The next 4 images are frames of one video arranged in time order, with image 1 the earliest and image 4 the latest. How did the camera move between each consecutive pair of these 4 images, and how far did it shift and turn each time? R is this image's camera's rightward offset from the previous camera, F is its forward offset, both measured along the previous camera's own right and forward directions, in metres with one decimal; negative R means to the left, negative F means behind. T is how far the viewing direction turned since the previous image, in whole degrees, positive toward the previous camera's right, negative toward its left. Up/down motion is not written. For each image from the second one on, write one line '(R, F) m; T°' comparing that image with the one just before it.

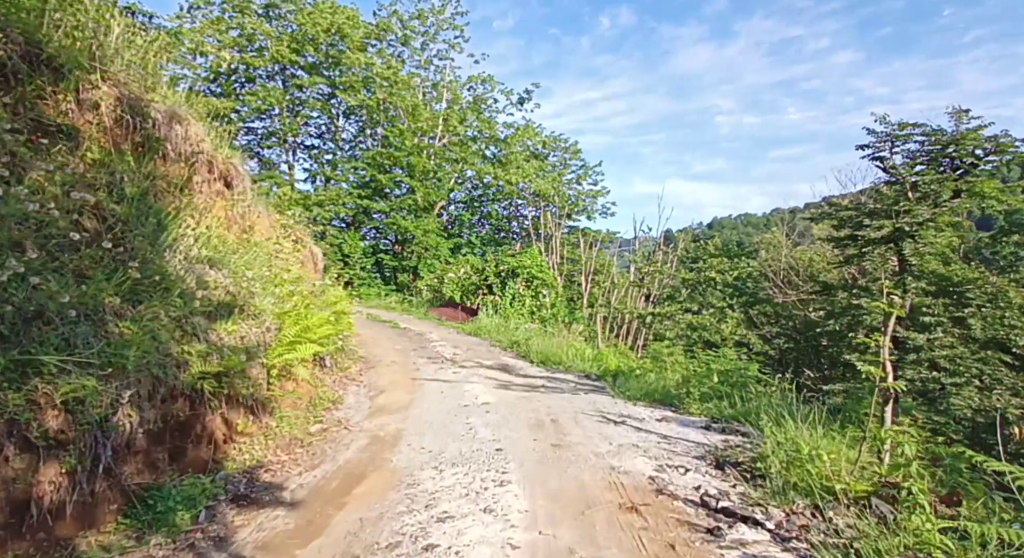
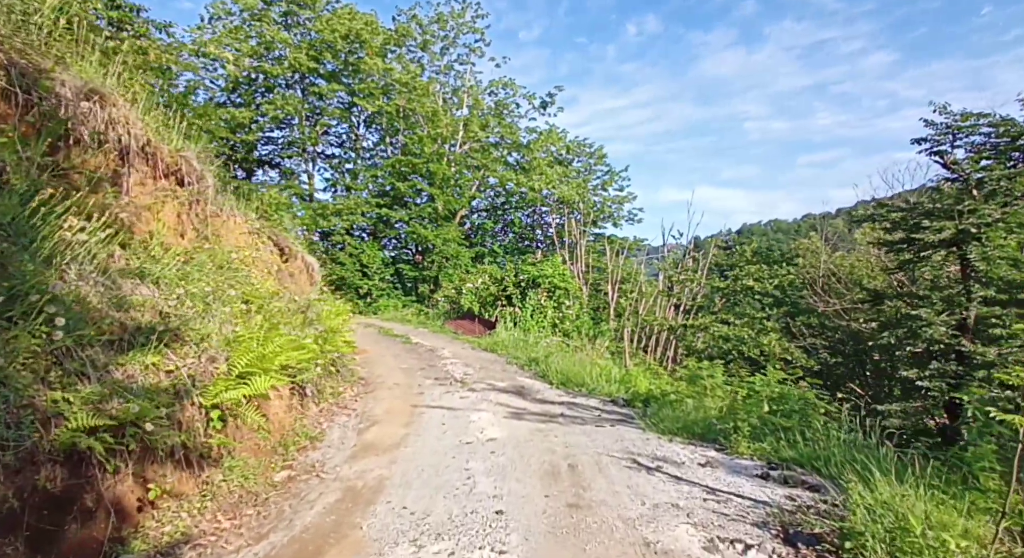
(+0.1, +1.0) m; -3°
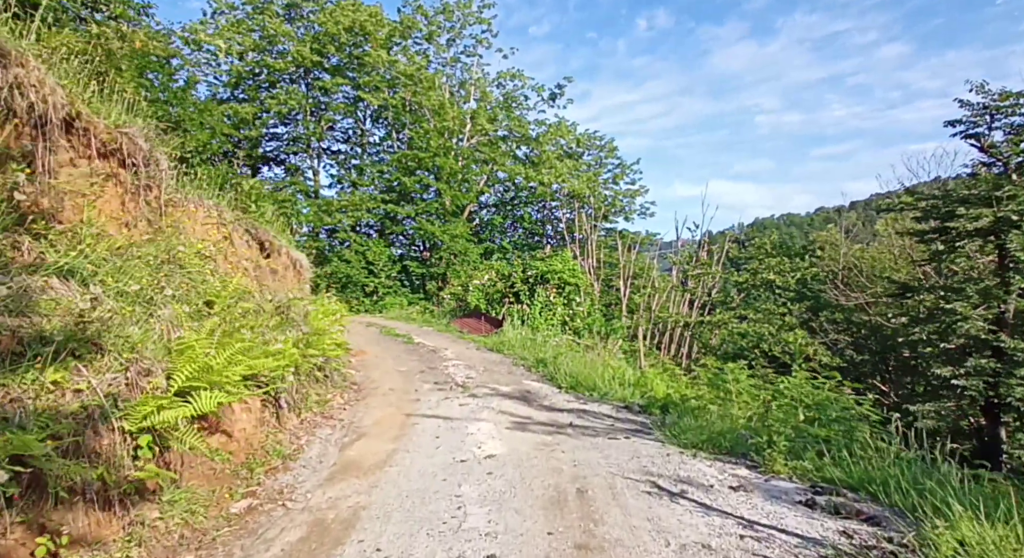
(+0.1, +0.7) m; -1°
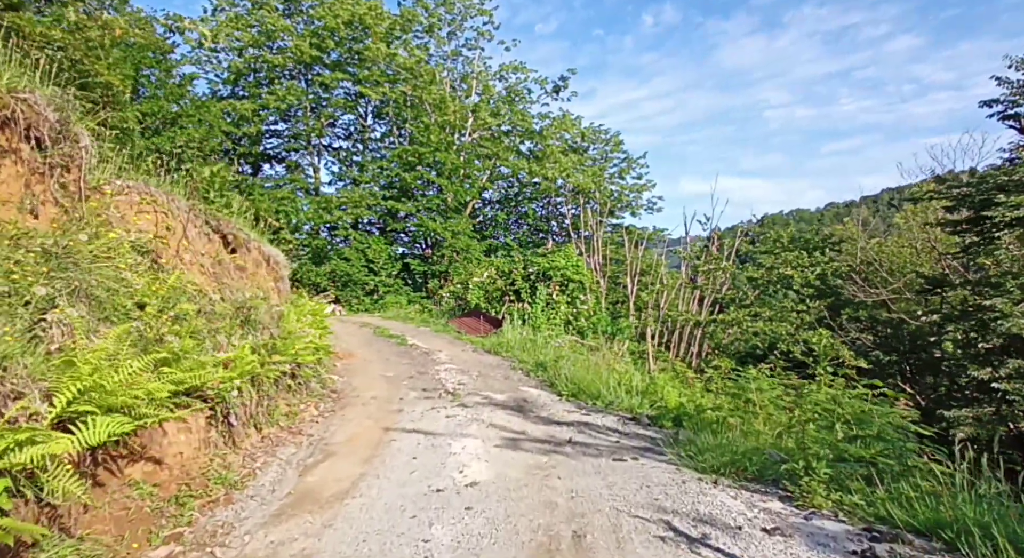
(+0.1, +0.7) m; -1°
